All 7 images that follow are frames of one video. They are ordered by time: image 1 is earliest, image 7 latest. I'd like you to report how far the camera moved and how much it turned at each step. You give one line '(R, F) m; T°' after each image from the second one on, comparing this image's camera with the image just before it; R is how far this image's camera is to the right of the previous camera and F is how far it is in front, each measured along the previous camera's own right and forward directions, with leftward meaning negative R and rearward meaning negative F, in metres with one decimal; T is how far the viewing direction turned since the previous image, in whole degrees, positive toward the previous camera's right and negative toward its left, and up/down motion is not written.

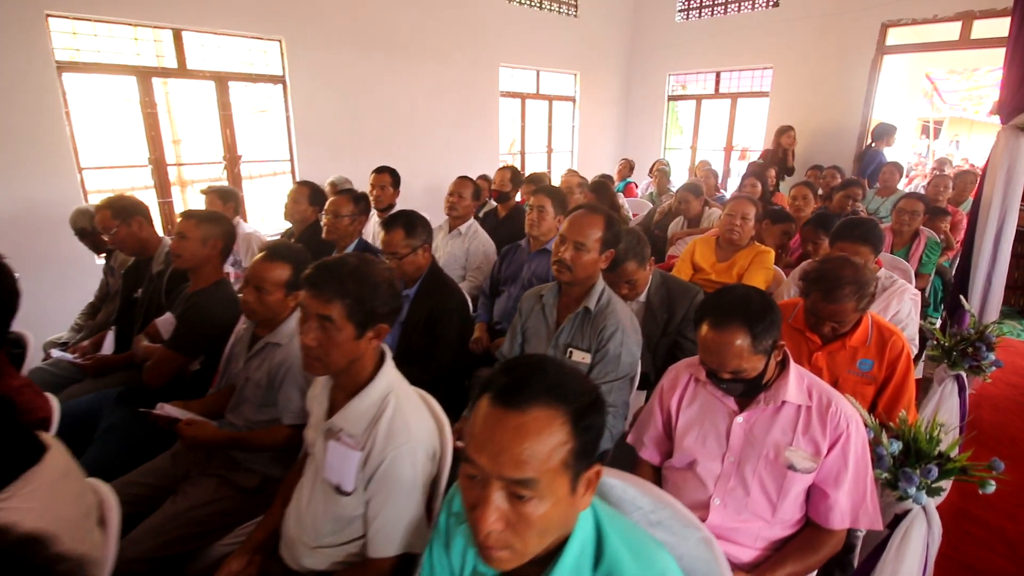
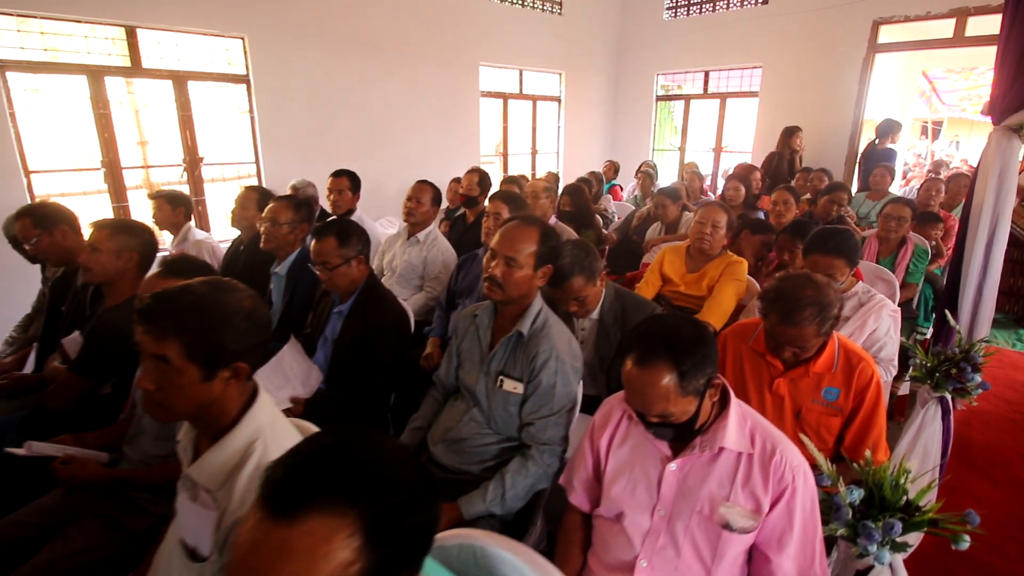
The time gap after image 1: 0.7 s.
(+0.3, +0.2) m; 0°
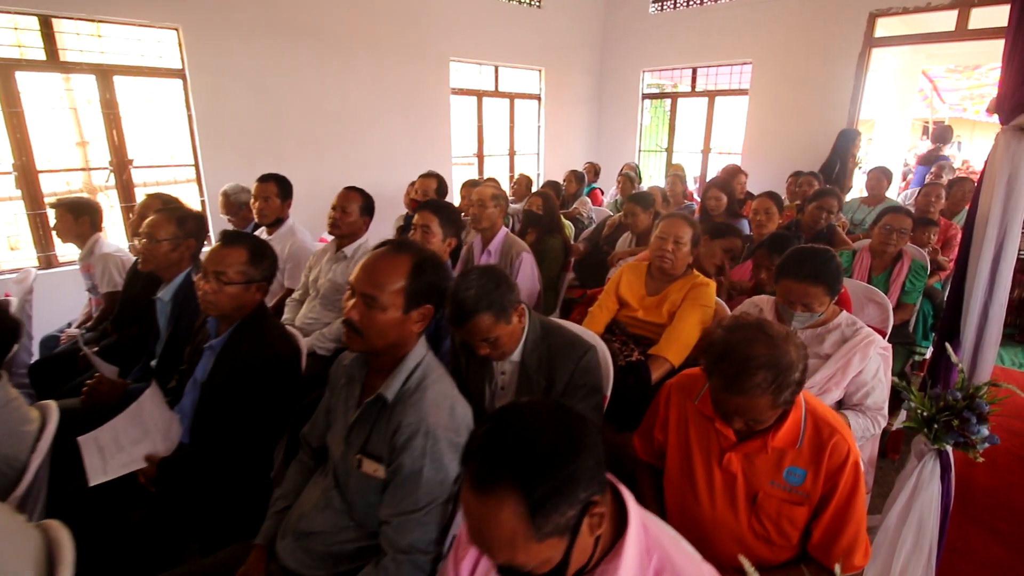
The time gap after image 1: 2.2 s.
(+0.4, +0.4) m; 0°
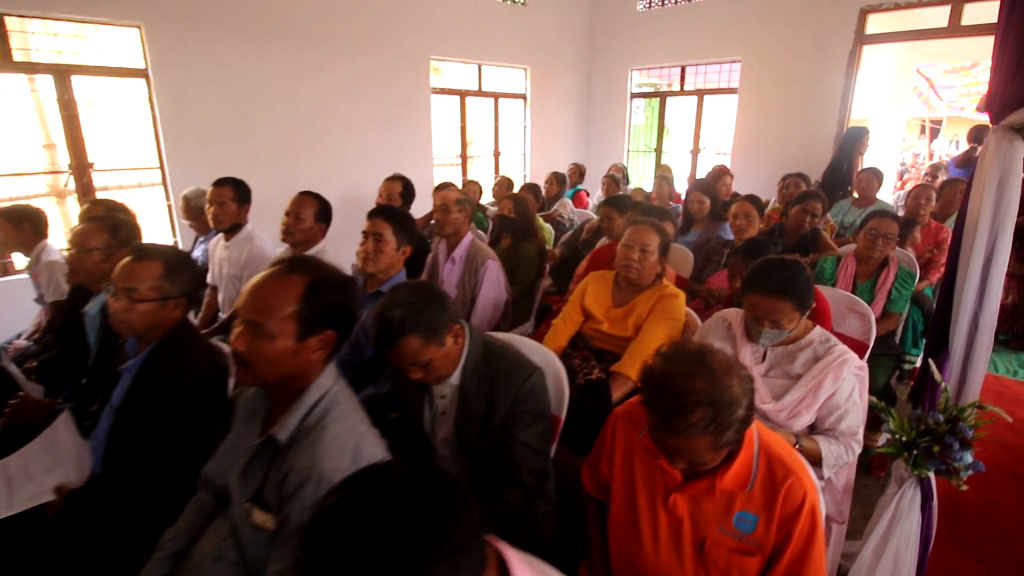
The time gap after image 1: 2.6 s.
(+0.2, +0.1) m; 0°
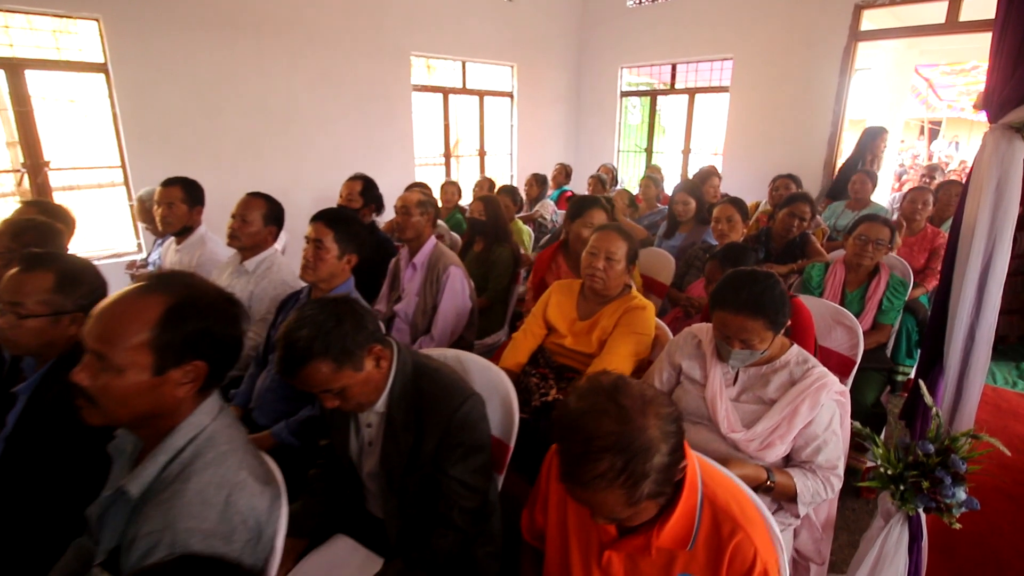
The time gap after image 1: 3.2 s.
(+0.2, +0.2) m; 0°
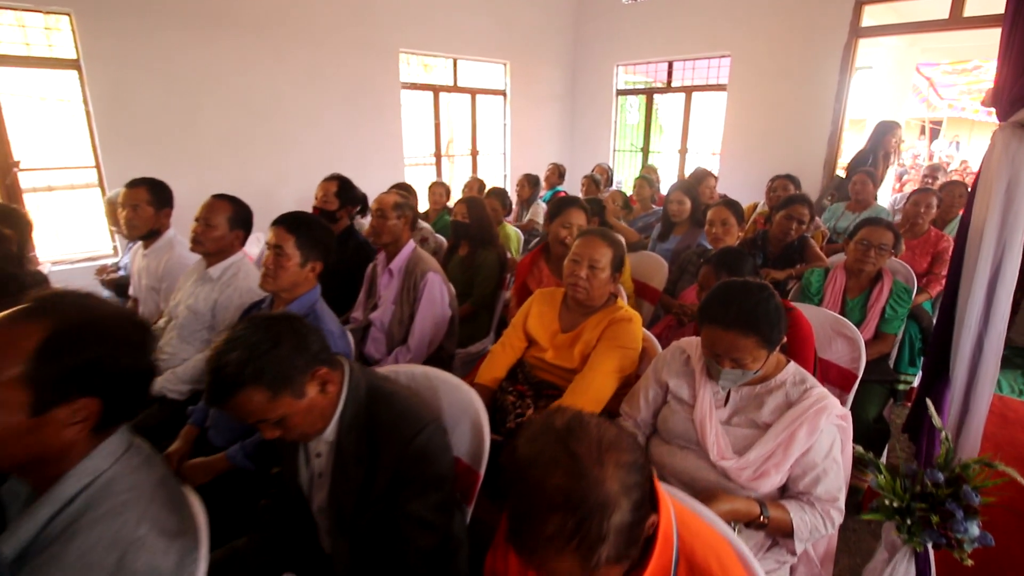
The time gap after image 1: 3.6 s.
(+0.1, +0.1) m; 0°
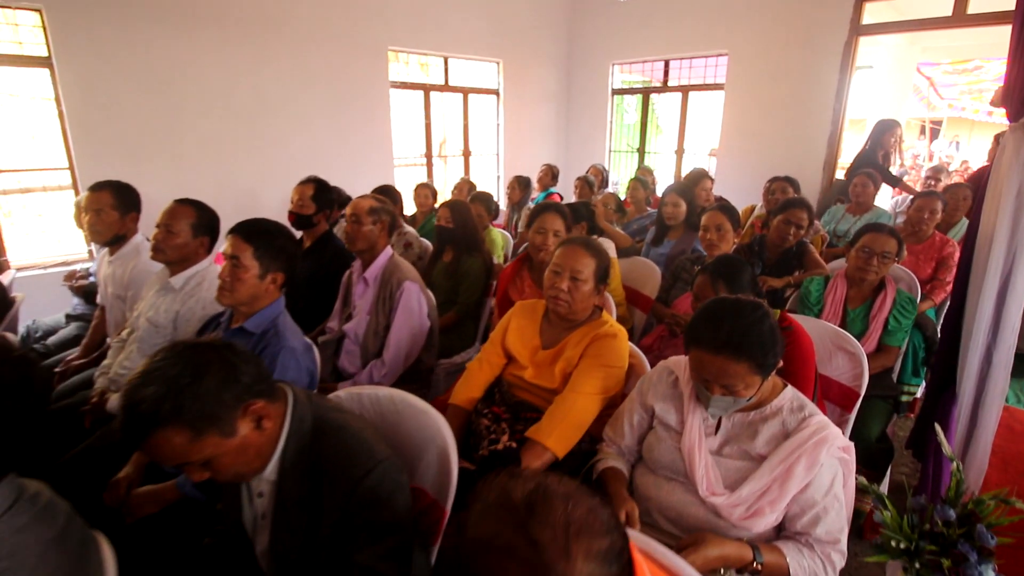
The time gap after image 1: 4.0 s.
(+0.1, +0.1) m; 0°
